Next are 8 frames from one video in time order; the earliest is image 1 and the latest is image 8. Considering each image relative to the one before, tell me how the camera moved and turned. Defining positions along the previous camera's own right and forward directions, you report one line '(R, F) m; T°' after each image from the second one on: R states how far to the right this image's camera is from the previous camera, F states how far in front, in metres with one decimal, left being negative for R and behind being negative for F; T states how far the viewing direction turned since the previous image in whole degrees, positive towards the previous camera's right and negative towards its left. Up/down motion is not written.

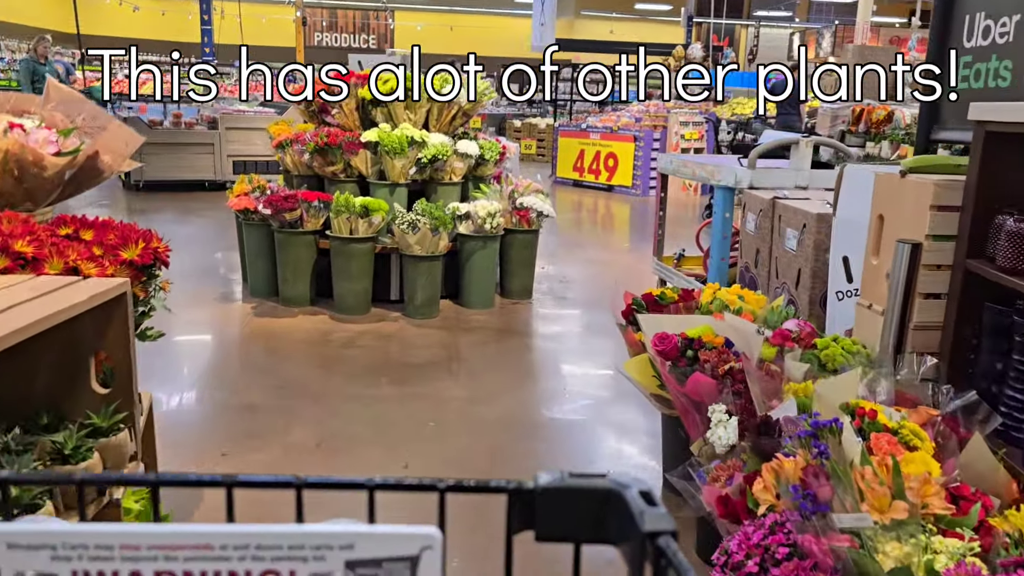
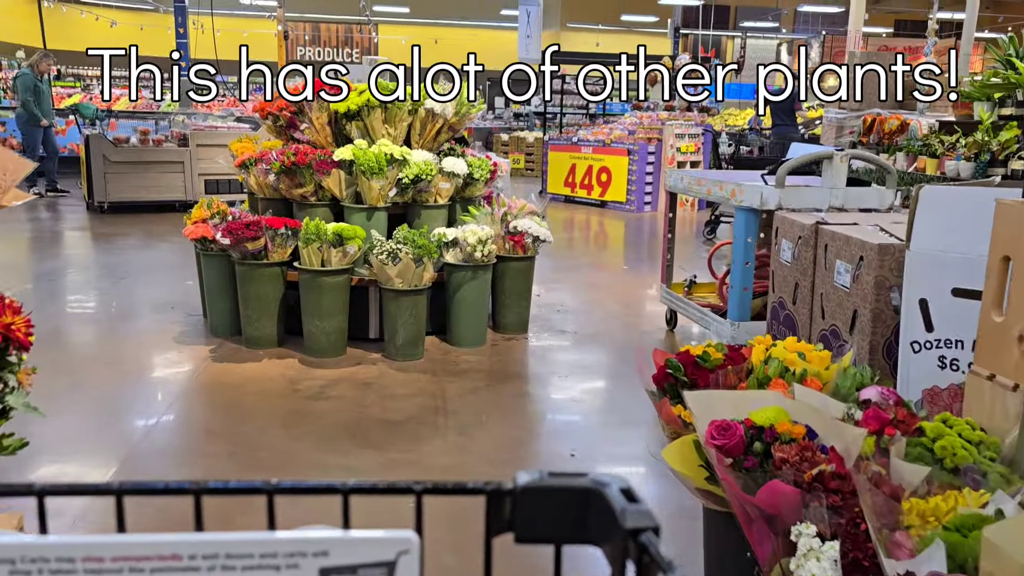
(0.0, +0.5) m; +1°
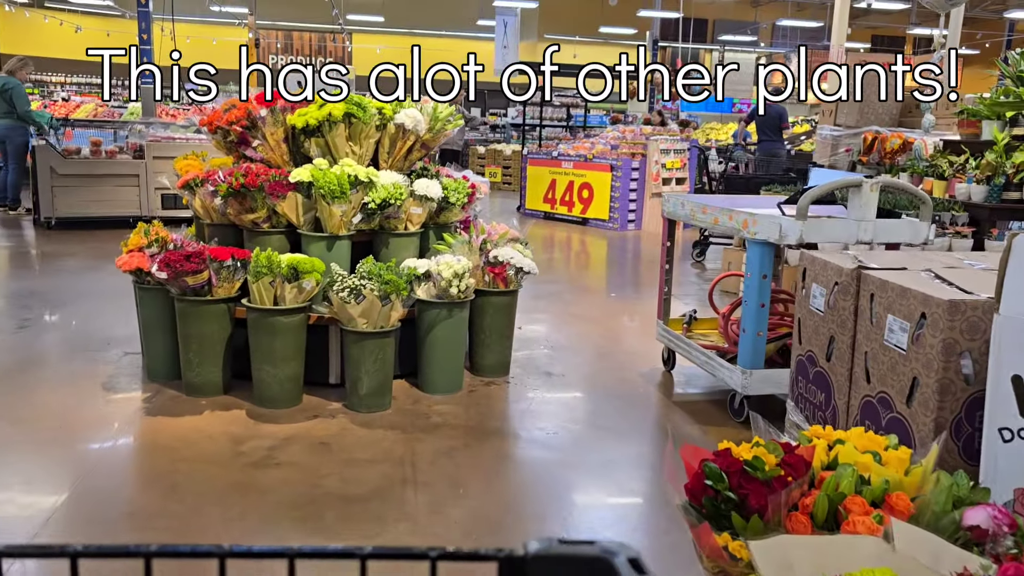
(0.0, +0.5) m; +2°
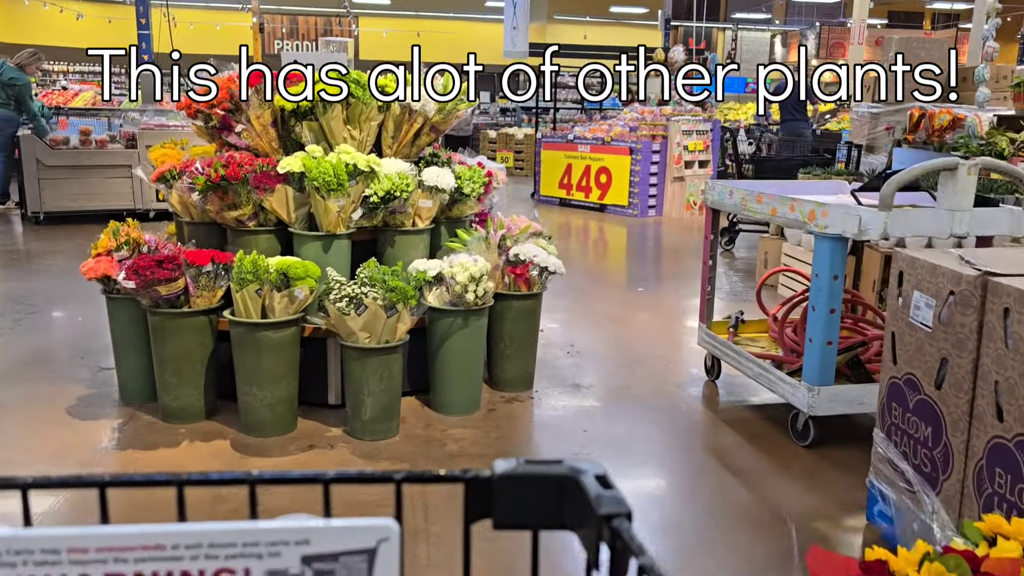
(-0.1, +0.5) m; -1°
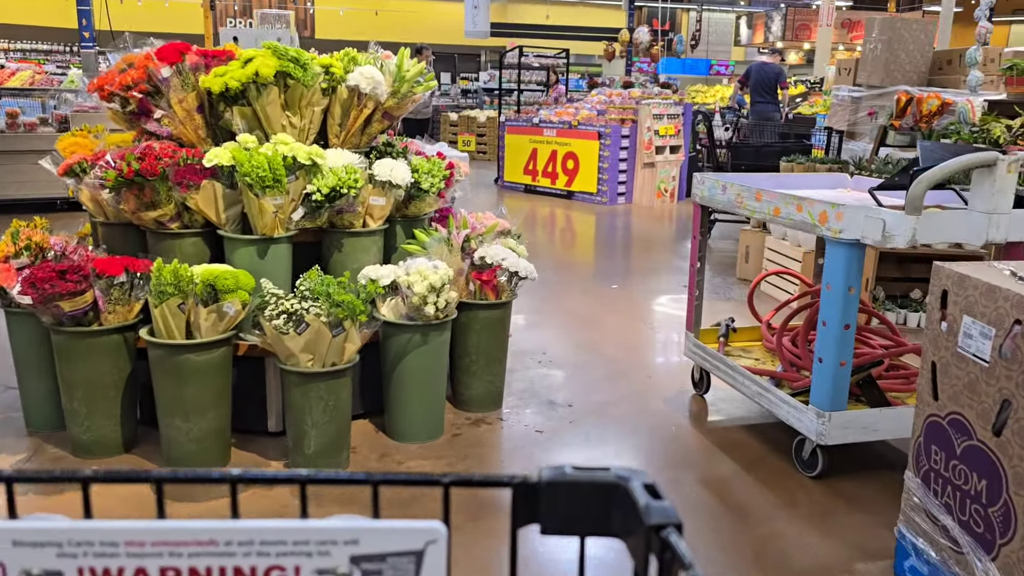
(0.0, +0.4) m; +2°
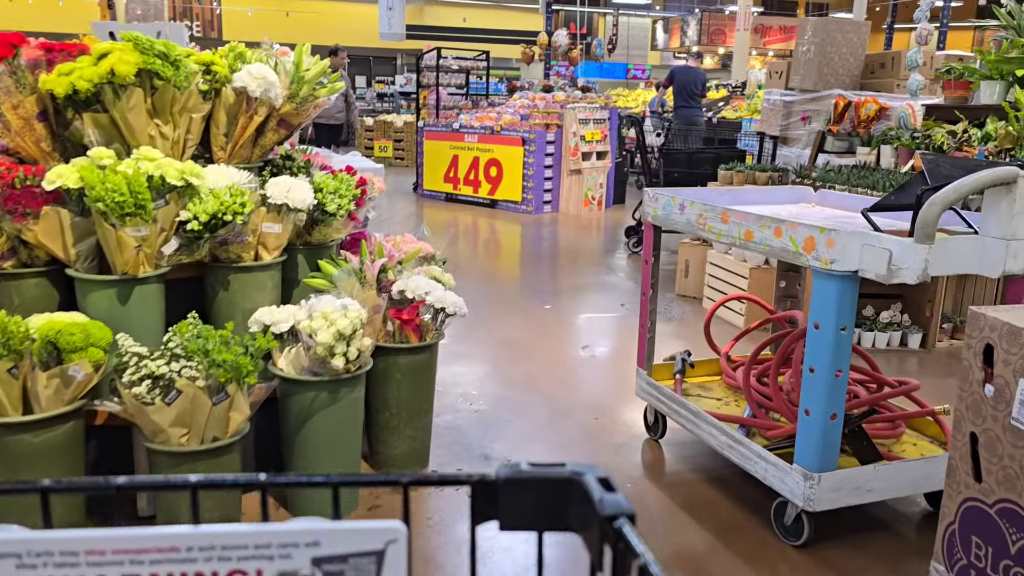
(0.0, +0.5) m; +5°
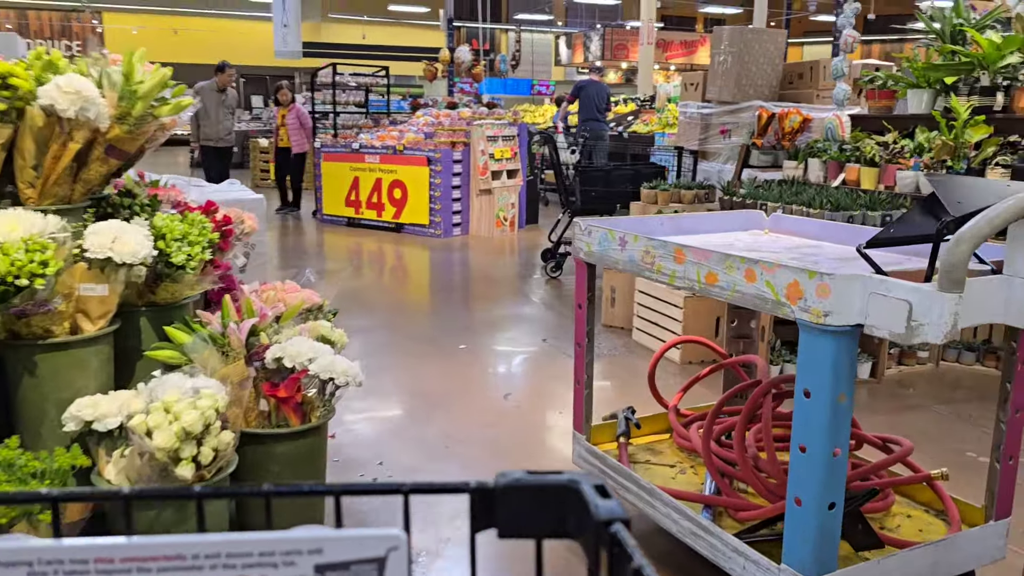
(0.0, +0.5) m; +6°
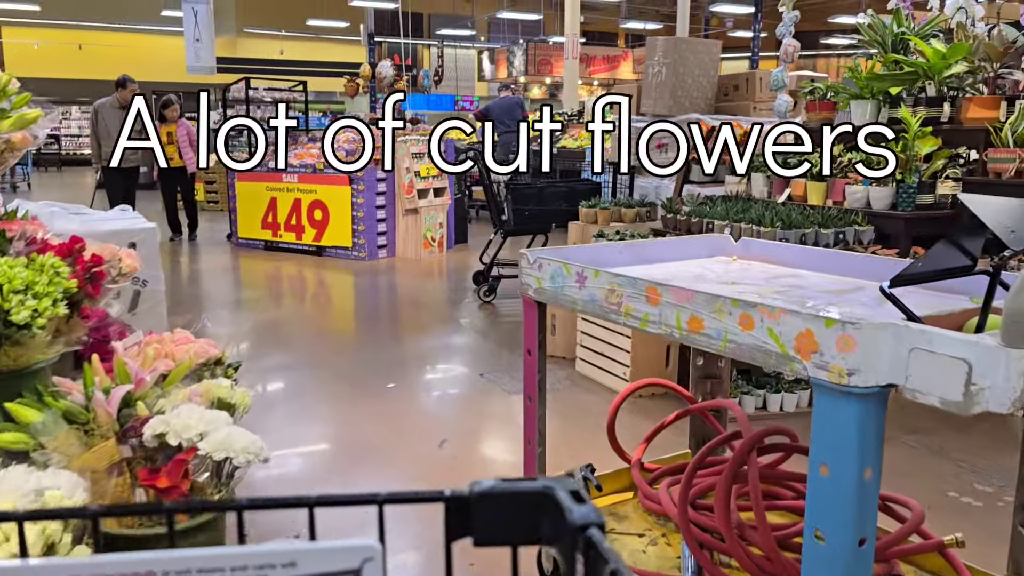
(0.0, +0.4) m; +5°
